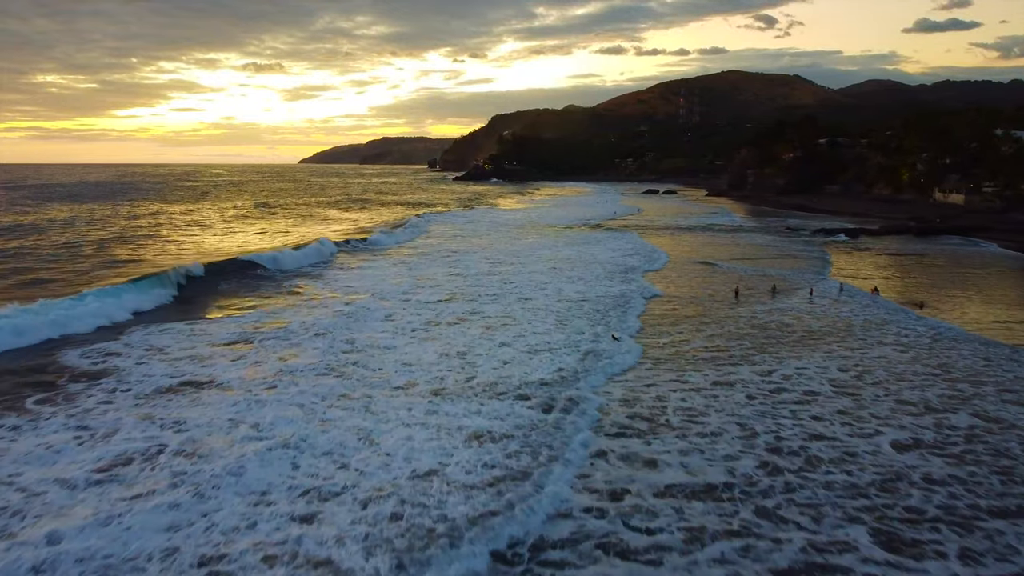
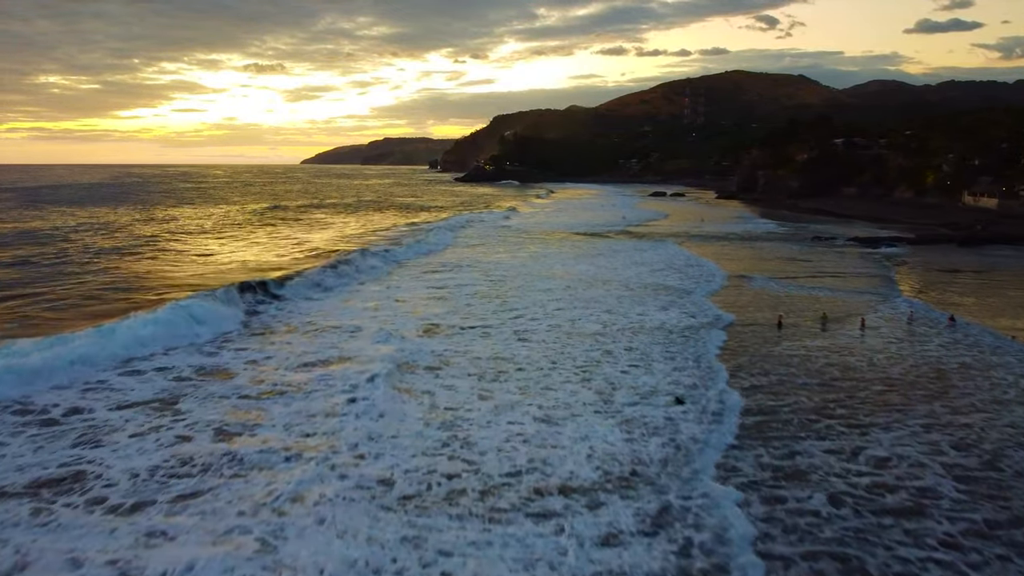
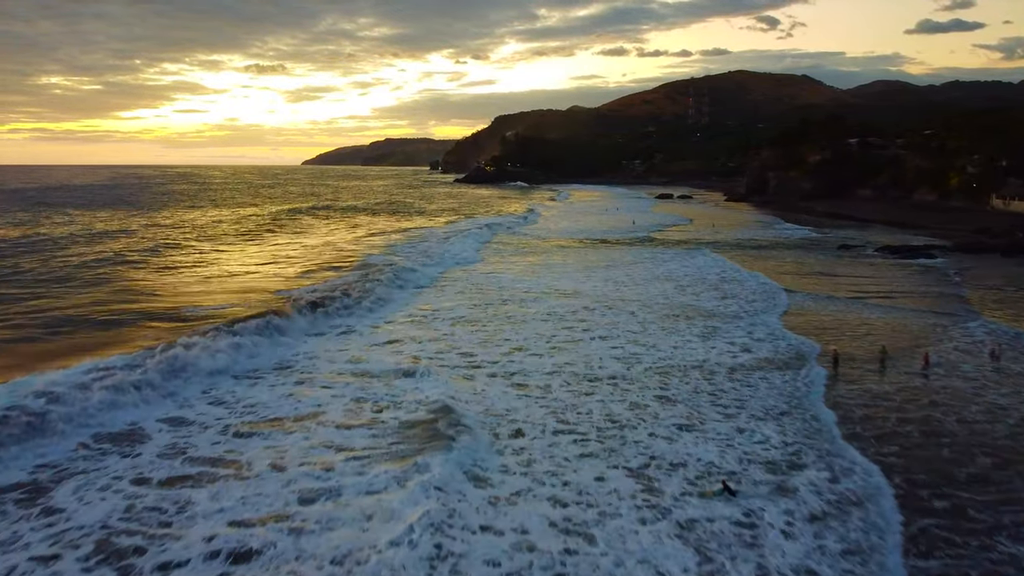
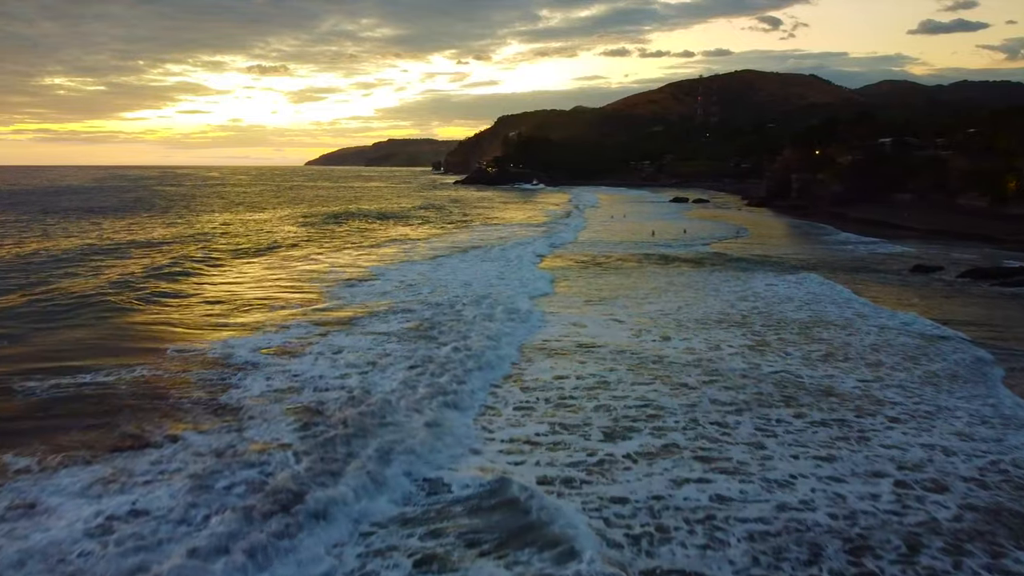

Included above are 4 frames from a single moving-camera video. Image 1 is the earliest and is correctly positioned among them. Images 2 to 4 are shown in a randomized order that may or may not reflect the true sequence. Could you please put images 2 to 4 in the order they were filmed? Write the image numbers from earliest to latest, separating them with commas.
2, 3, 4
